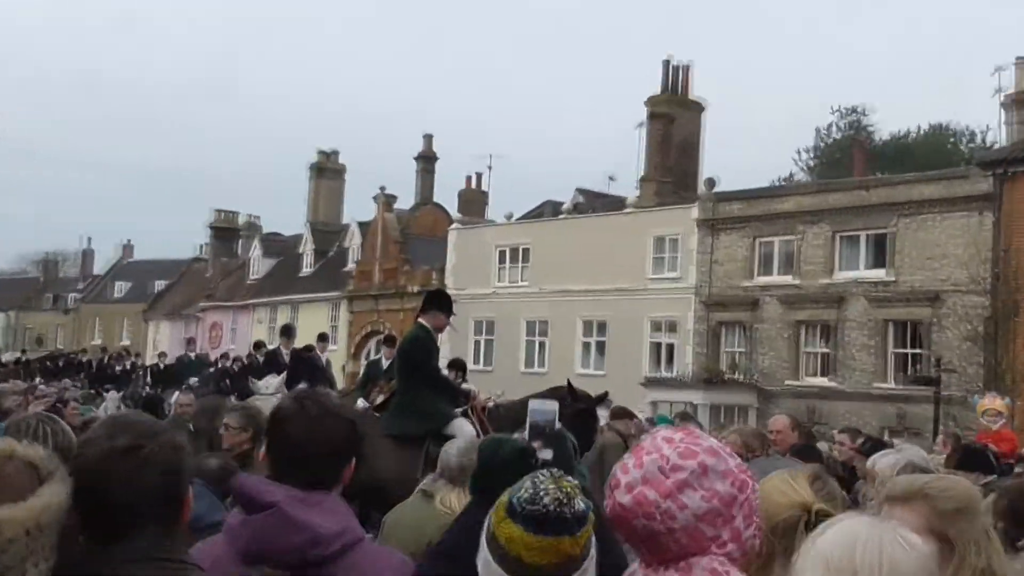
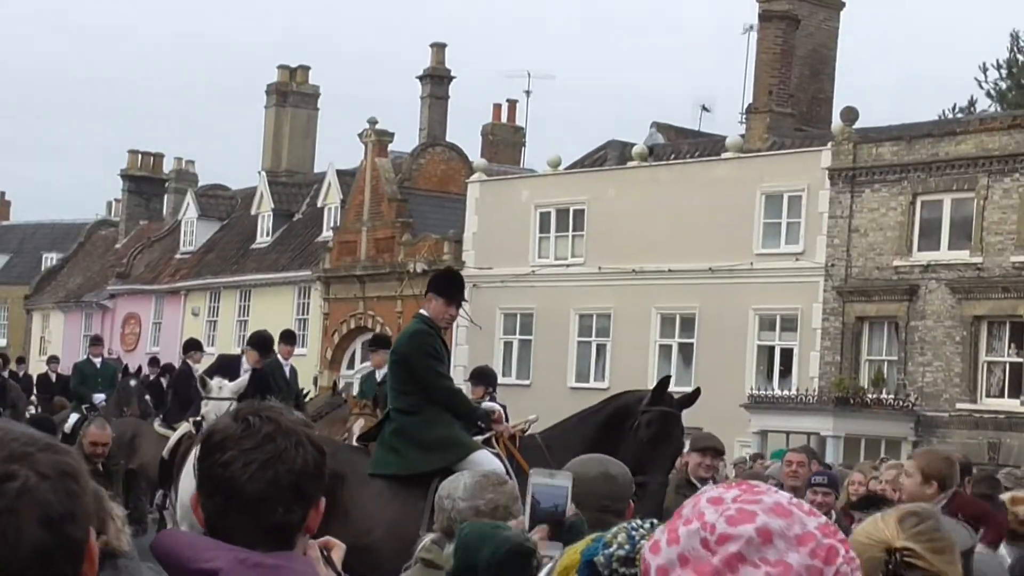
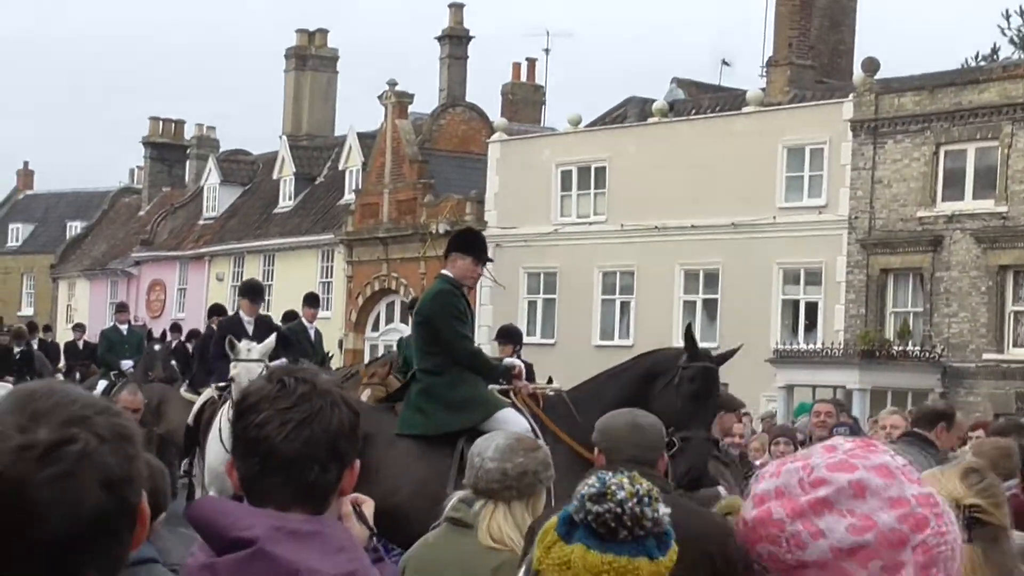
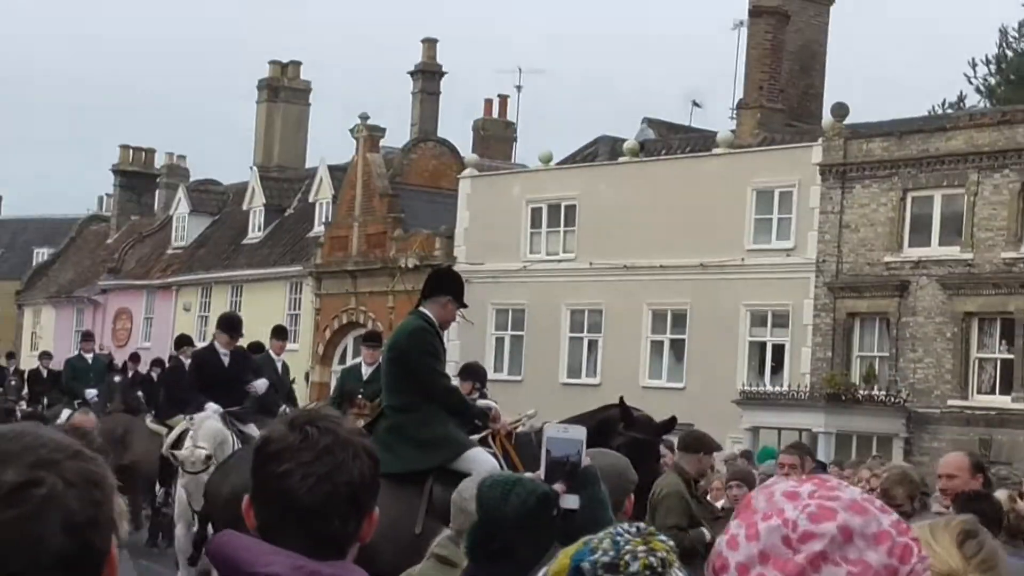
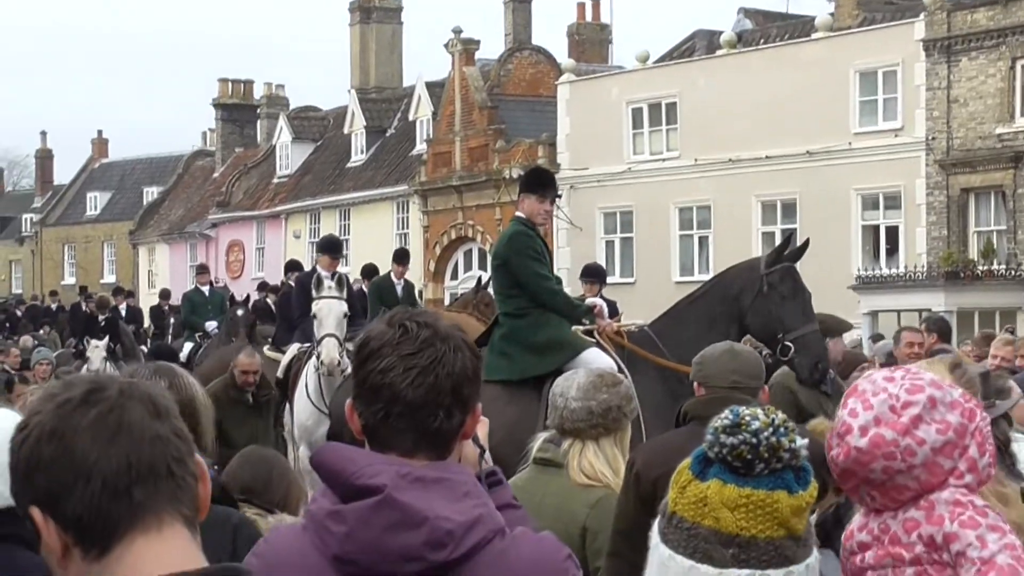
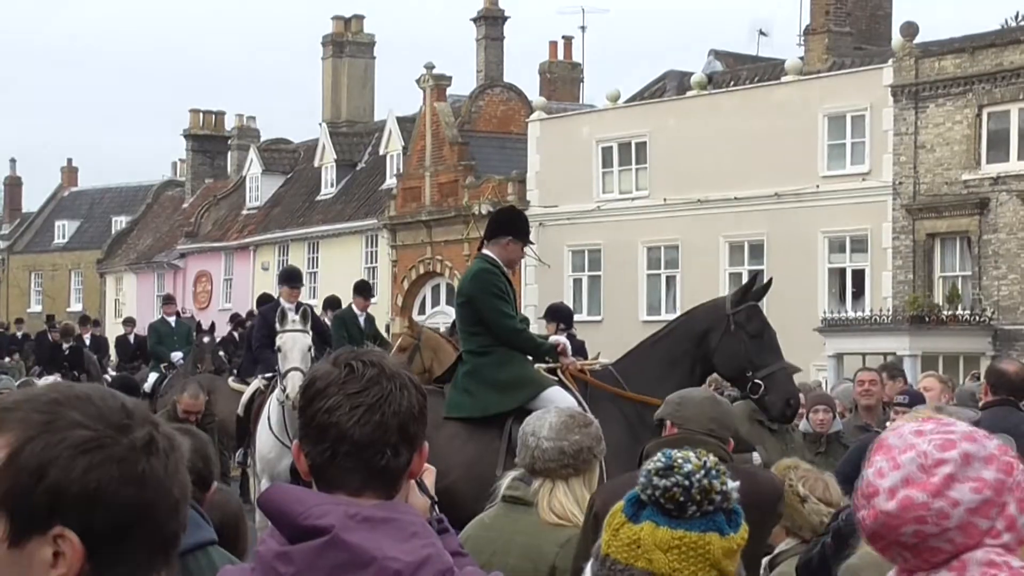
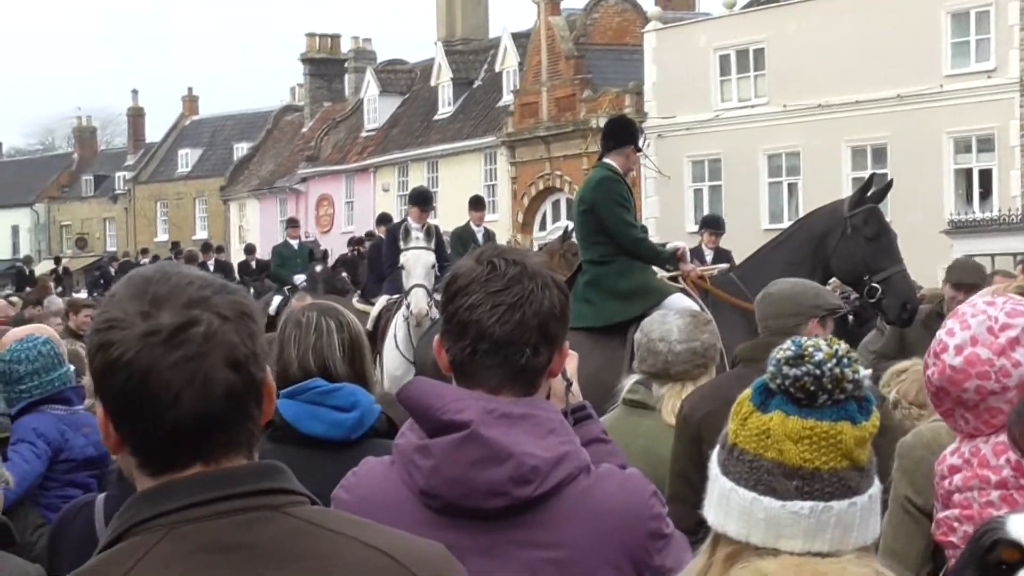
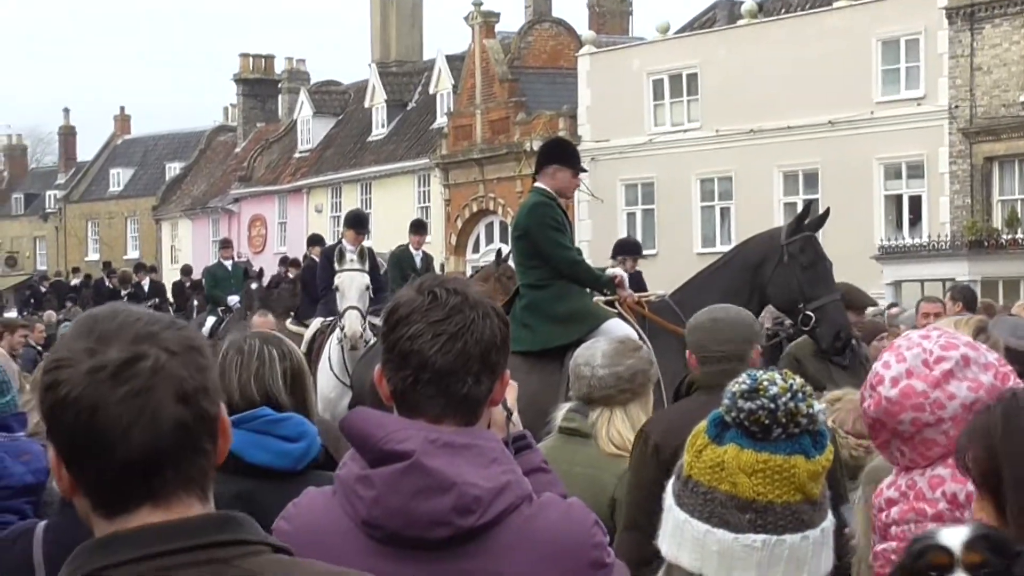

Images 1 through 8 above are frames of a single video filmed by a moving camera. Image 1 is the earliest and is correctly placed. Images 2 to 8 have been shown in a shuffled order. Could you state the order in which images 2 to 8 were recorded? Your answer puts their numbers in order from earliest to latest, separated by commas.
4, 2, 3, 6, 5, 8, 7
